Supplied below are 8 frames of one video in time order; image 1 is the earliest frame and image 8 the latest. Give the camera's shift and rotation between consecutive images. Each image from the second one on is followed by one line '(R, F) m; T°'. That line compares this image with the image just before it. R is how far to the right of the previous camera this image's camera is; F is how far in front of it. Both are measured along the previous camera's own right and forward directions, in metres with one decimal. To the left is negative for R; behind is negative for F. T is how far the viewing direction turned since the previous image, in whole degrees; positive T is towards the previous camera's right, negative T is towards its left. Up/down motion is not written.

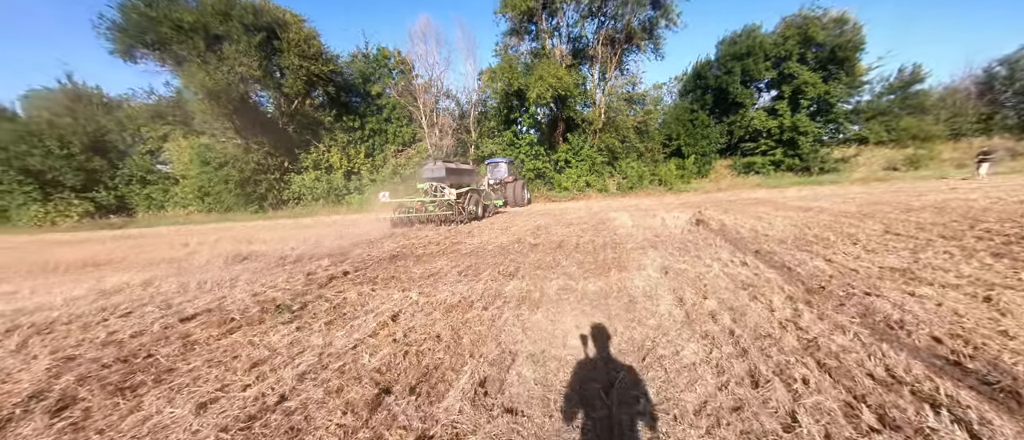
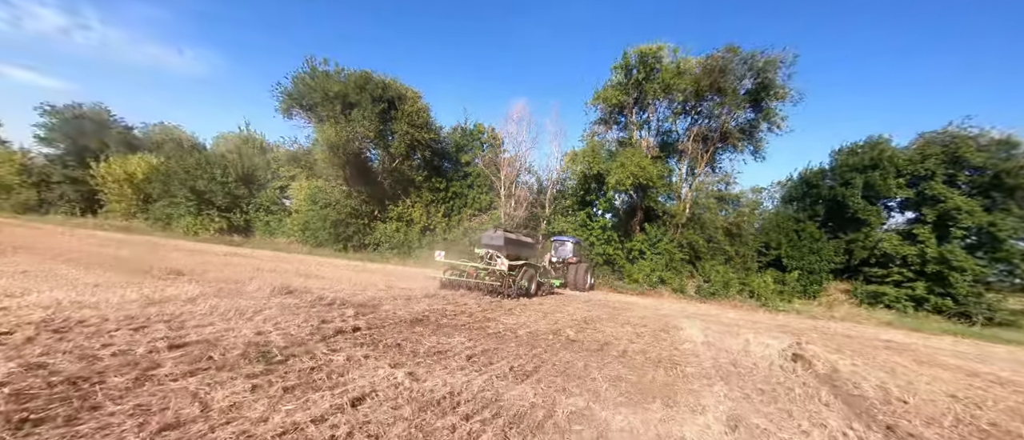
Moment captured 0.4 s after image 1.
(+0.4, +0.5) m; -13°
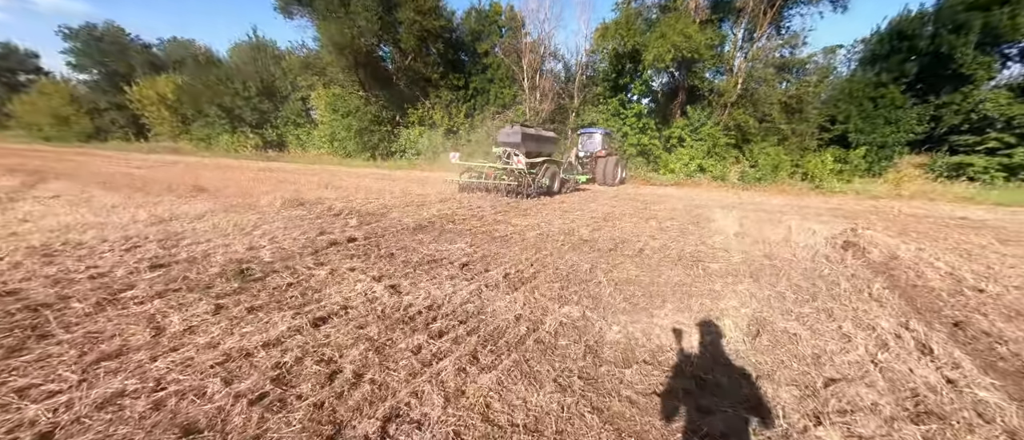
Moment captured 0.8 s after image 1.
(+0.4, +0.6) m; -6°
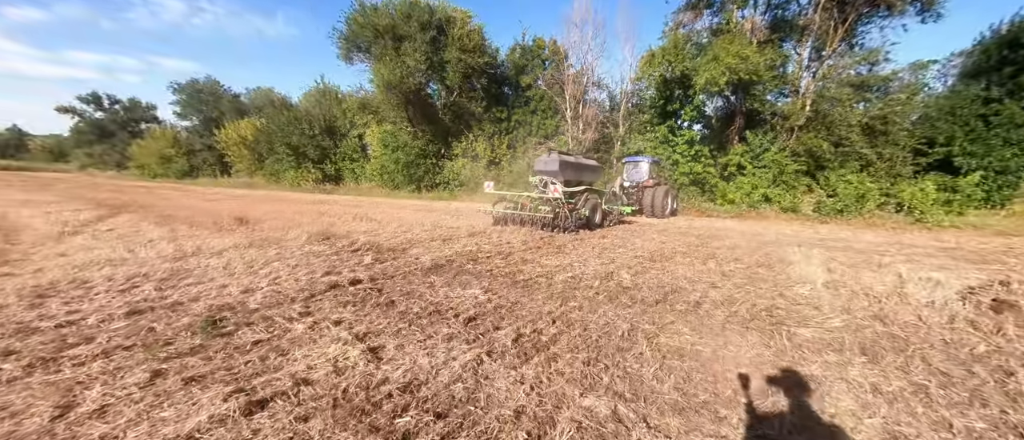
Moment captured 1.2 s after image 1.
(+0.2, +0.6) m; -7°
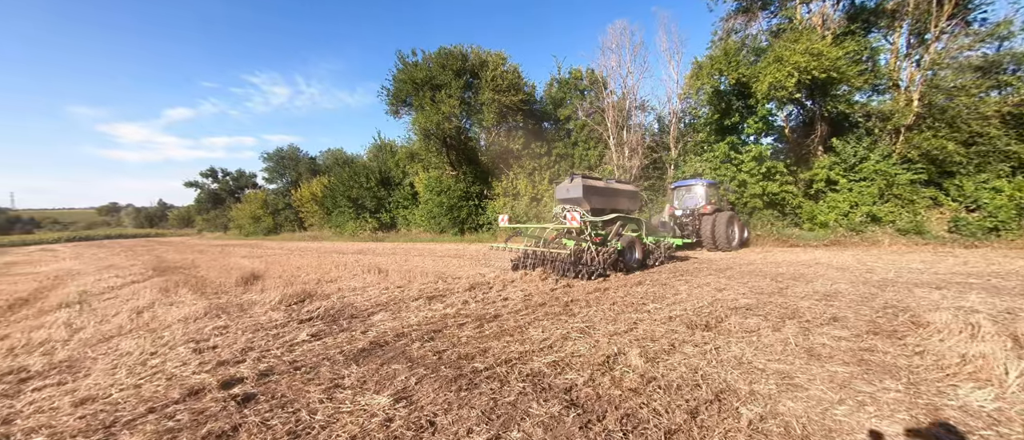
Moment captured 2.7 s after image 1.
(+0.9, +1.3) m; -10°
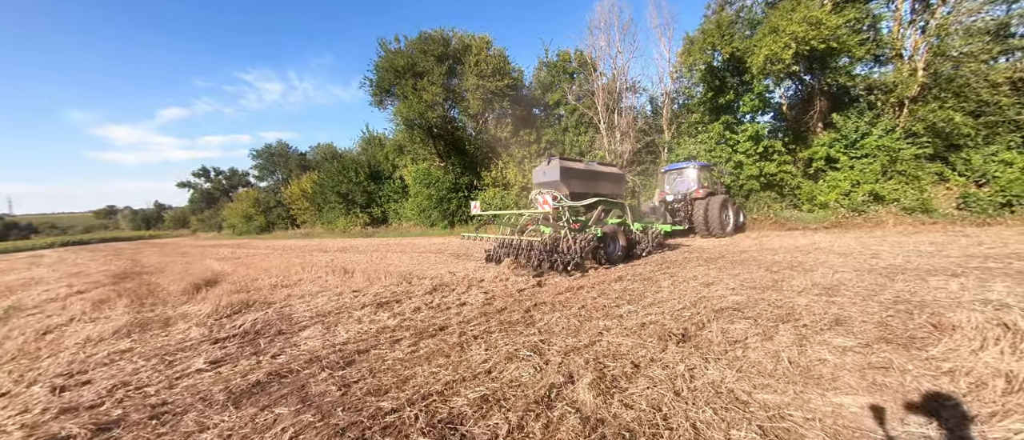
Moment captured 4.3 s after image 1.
(+0.6, +0.6) m; 0°
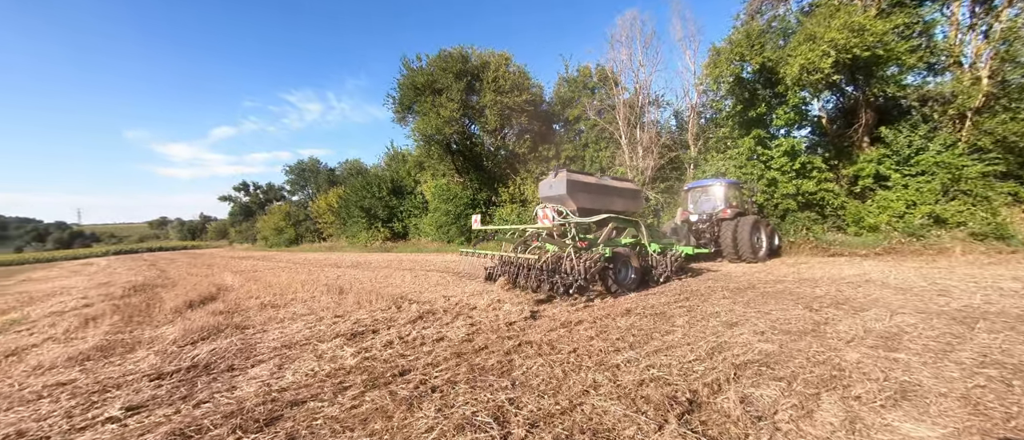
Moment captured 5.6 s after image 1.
(+0.4, +0.5) m; -4°
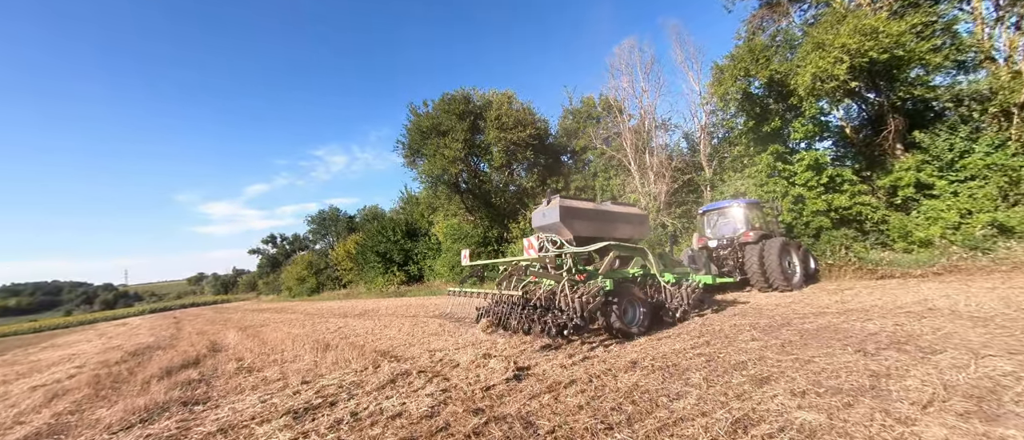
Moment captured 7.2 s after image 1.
(+0.5, +0.6) m; -3°
